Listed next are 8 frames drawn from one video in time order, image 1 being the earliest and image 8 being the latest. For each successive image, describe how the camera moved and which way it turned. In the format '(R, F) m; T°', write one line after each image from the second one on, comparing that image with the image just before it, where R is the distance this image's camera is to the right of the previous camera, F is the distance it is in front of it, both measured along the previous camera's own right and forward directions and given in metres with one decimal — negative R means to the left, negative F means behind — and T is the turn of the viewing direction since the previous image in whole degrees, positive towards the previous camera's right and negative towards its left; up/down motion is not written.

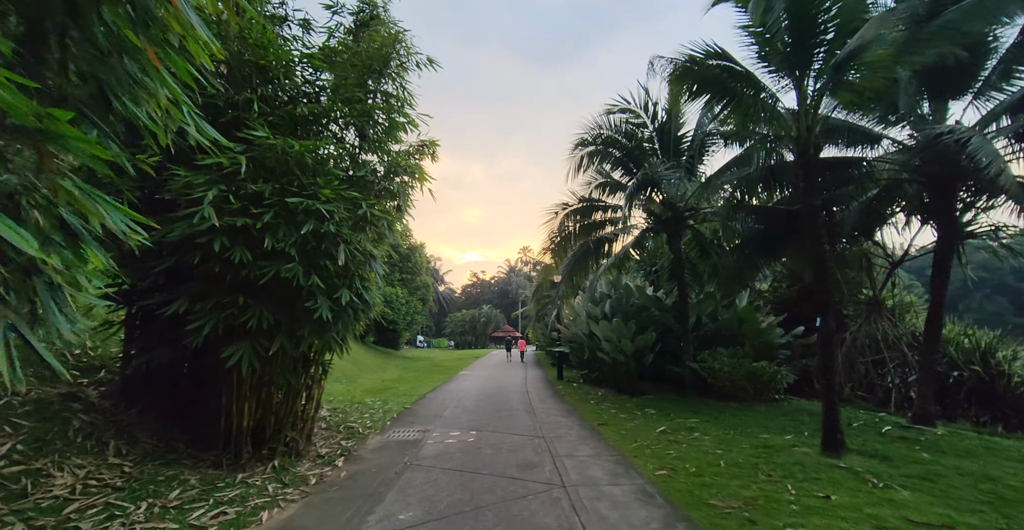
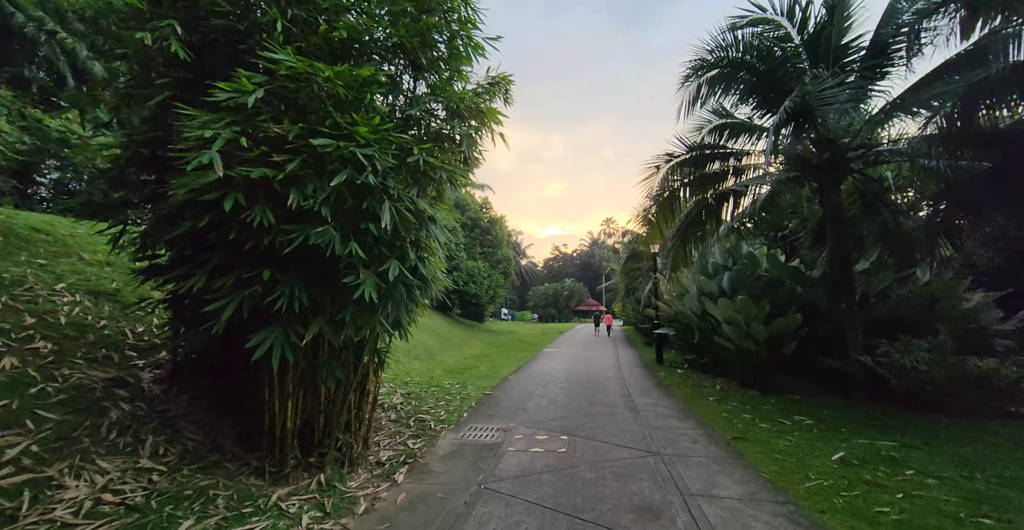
(-0.2, +1.2) m; -12°
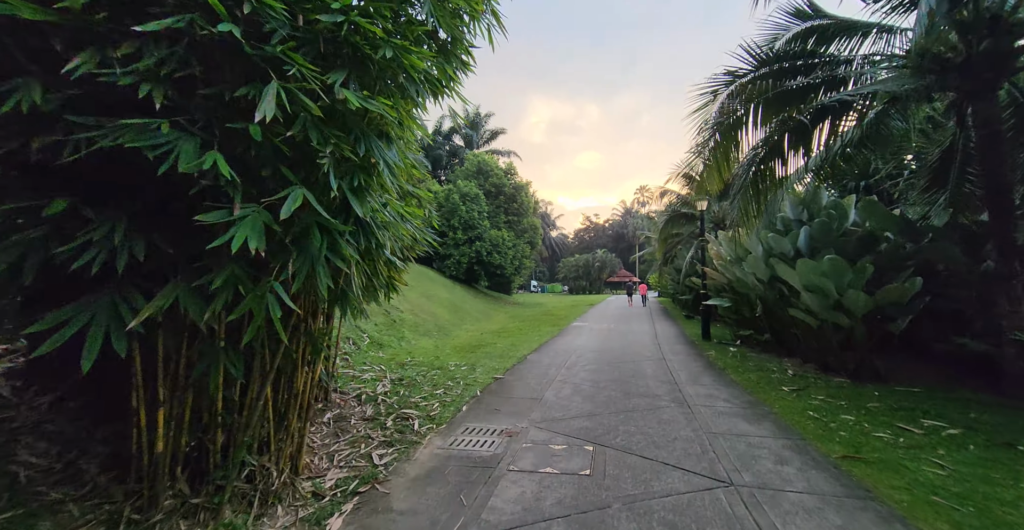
(+0.2, +1.3) m; -5°
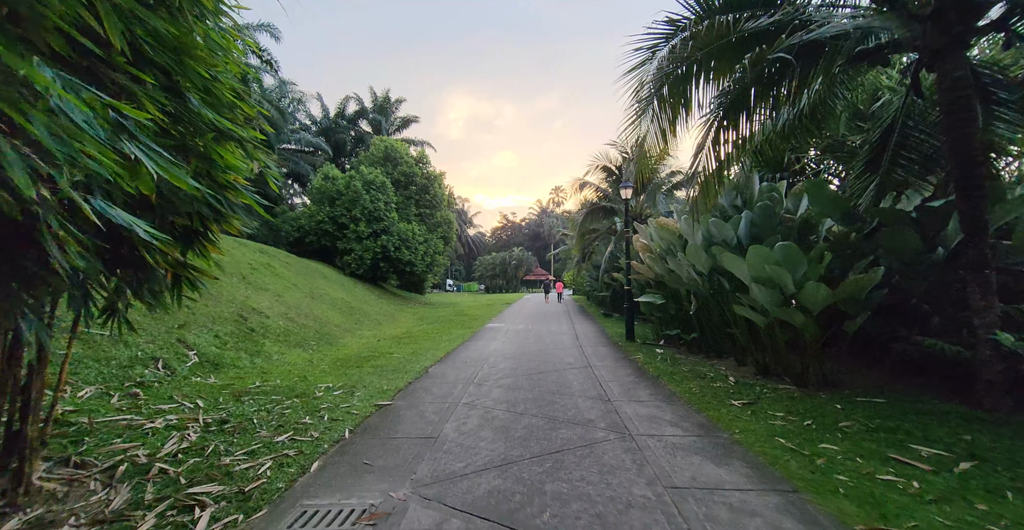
(+0.3, +1.4) m; +12°
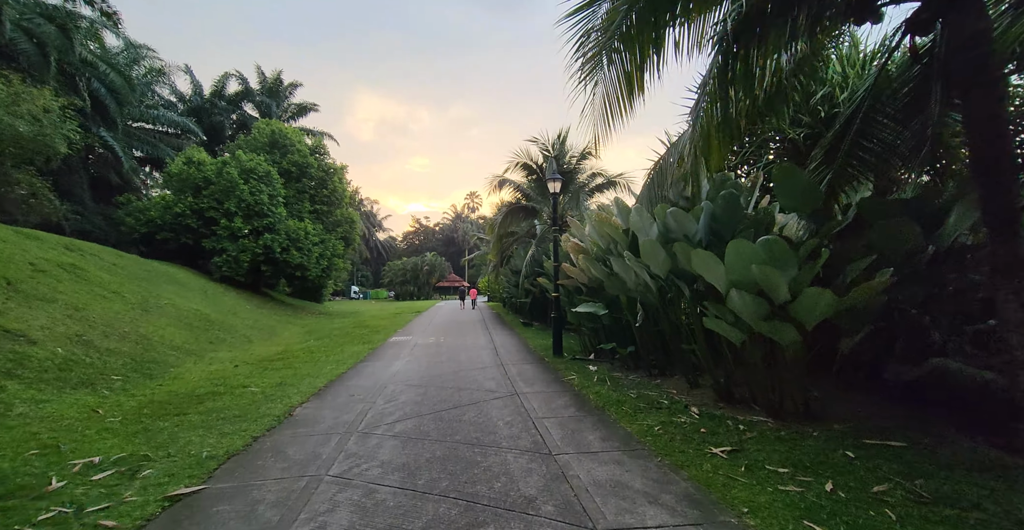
(+0.1, +1.4) m; +13°
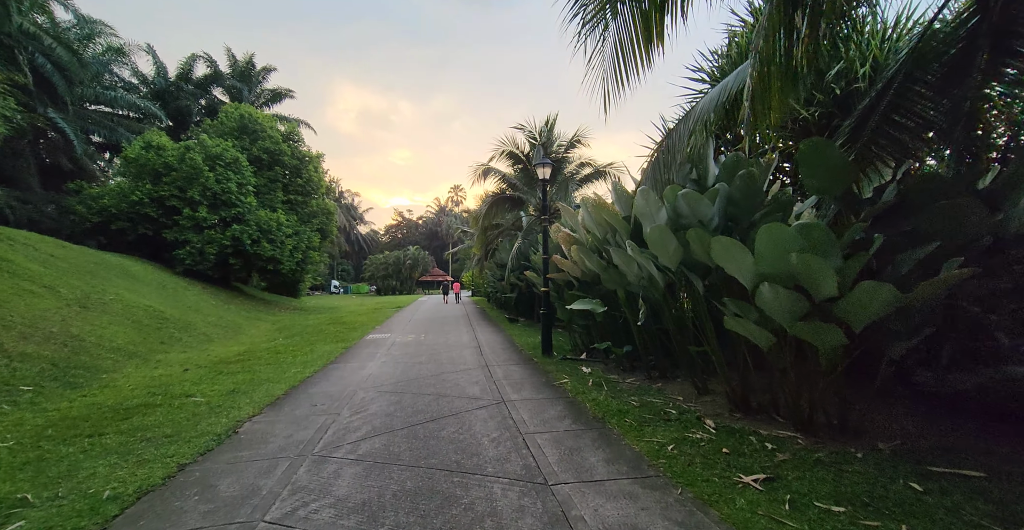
(0.0, +0.6) m; +2°
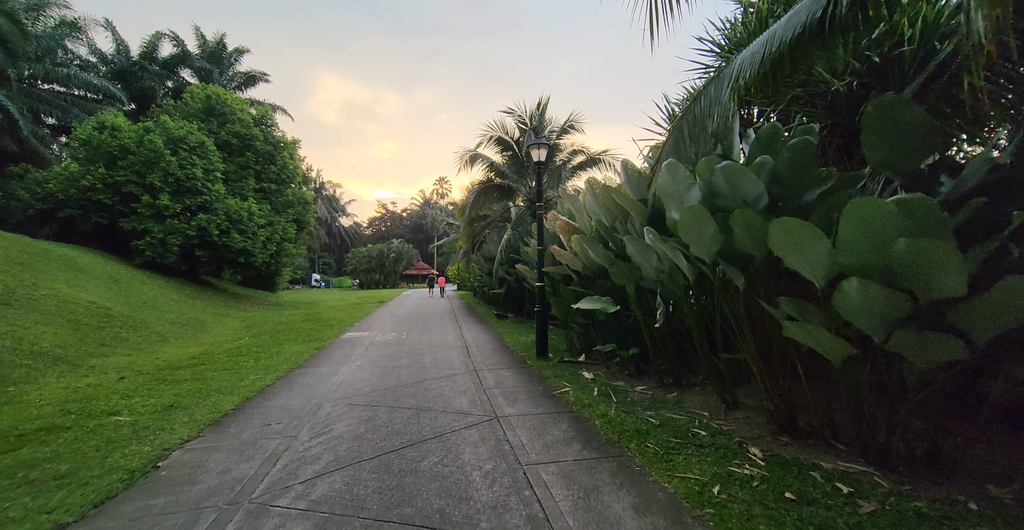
(-0.1, +0.7) m; +2°
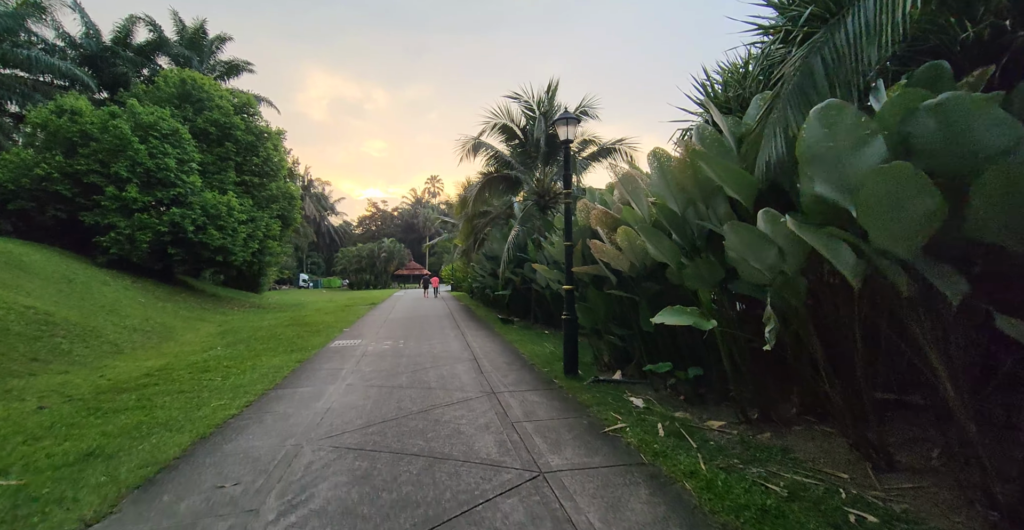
(-0.4, +1.1) m; +1°
